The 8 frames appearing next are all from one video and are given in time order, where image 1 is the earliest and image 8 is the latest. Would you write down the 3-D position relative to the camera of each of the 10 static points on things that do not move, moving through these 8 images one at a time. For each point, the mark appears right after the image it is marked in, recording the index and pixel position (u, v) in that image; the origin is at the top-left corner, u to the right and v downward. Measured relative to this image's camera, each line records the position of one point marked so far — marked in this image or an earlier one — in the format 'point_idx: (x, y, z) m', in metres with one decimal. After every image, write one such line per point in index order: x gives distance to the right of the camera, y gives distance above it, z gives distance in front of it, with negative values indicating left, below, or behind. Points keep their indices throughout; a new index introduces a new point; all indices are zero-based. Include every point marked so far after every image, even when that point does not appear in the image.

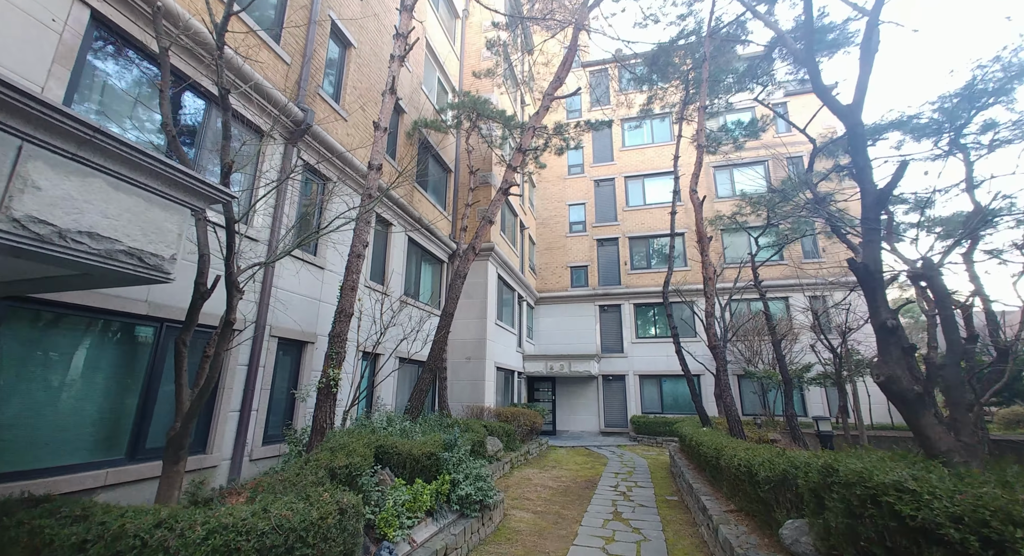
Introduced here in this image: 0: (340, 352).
0: (-2.0, -0.9, +5.5) m
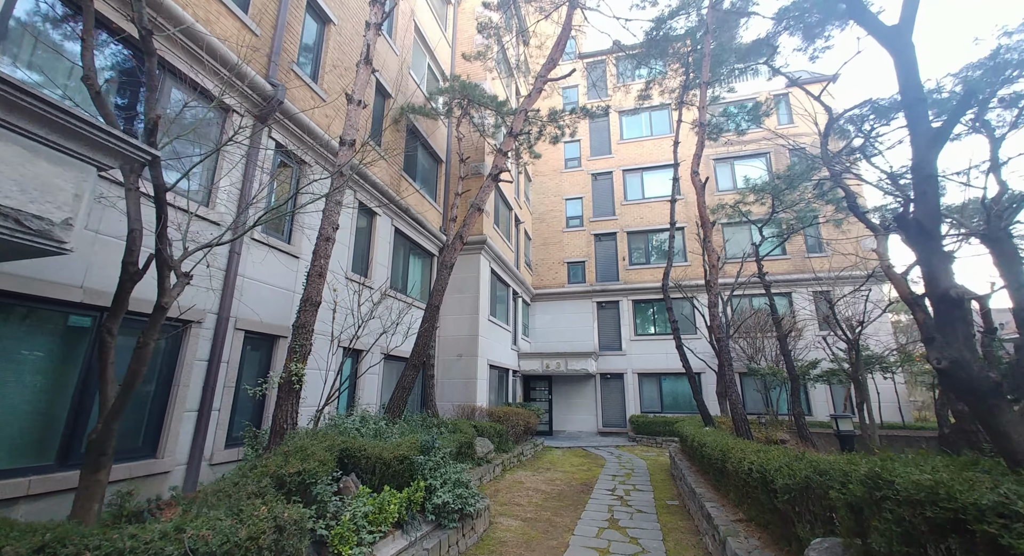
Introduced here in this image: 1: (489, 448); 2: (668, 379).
0: (-2.2, -0.7, +4.9) m
1: (-0.5, -3.4, +9.2) m
2: (+6.2, -4.0, +18.5) m
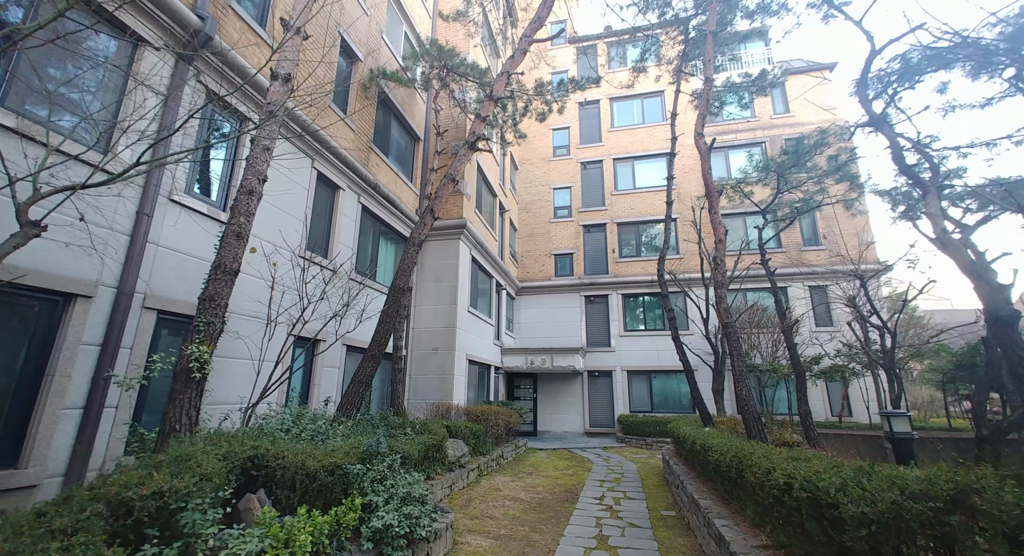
0: (-2.5, -0.4, +3.8) m
1: (-0.9, -3.0, +8.2) m
2: (+5.5, -3.7, +17.7) m
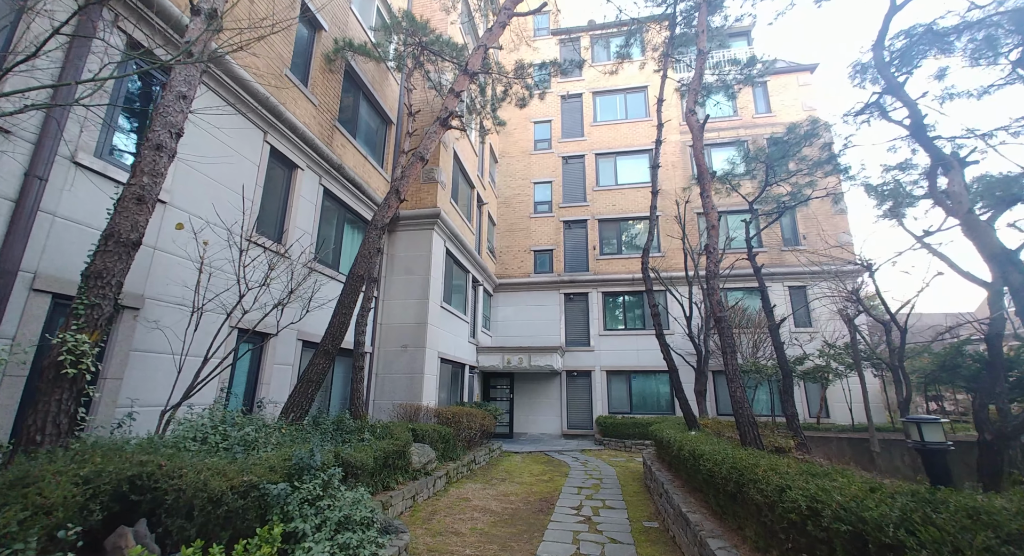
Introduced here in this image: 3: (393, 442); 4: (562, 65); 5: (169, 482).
0: (-2.7, -0.2, +3.1) m
1: (-1.4, -2.9, +7.5) m
2: (+4.6, -3.6, +17.2) m
3: (-1.6, -2.2, +6.4) m
4: (+1.2, +4.9, +10.9) m
5: (-2.0, -1.2, +2.7) m
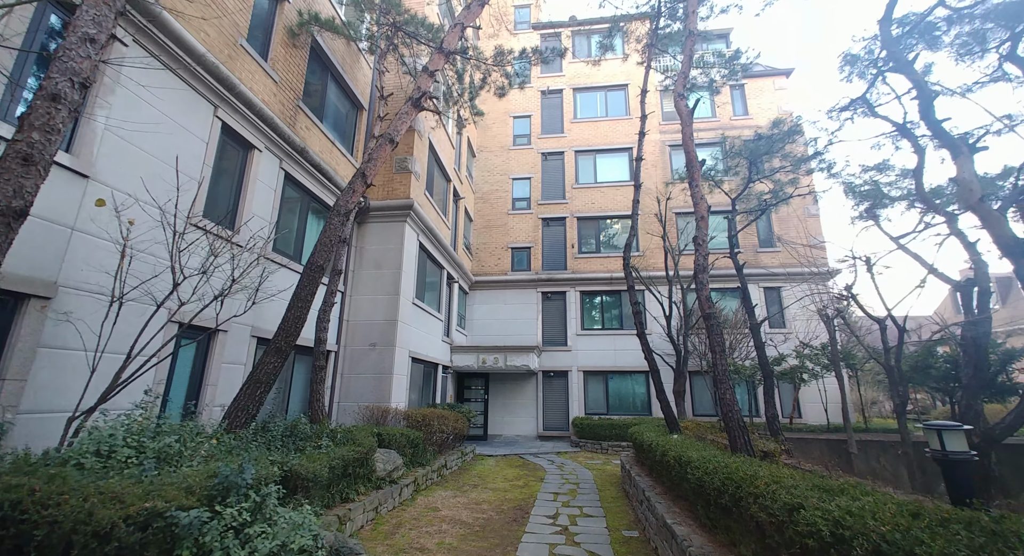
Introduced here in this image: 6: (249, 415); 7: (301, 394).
0: (-2.9, 0.0, +2.5) m
1: (-1.8, -2.8, +6.9) m
2: (+3.7, -3.6, +17.0) m
3: (-2.0, -2.1, +5.8) m
4: (+0.7, +5.0, +10.4) m
5: (-2.1, -1.0, +2.1) m
6: (-2.7, -1.4, +4.9) m
7: (-3.5, -1.9, +7.7) m
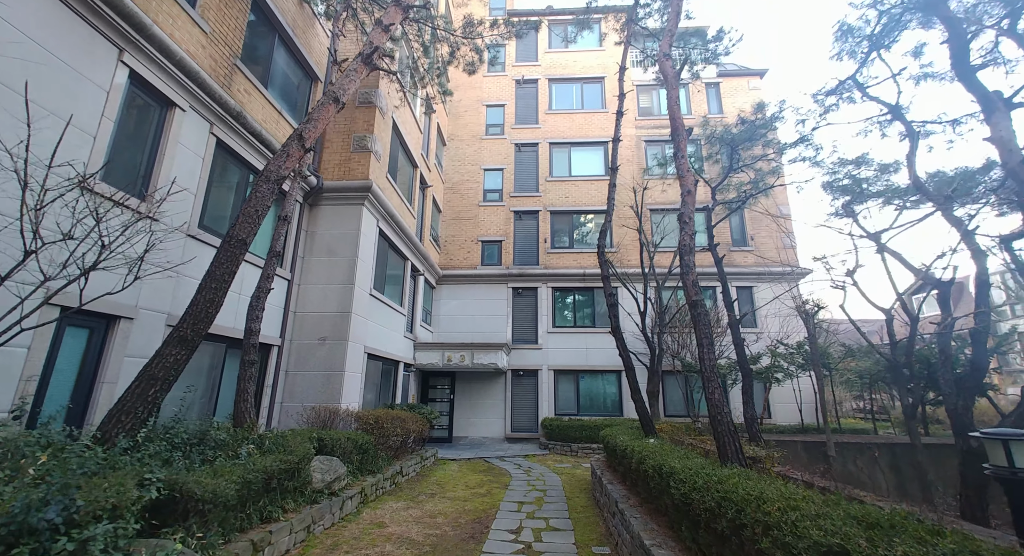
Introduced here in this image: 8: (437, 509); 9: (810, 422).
0: (-3.1, +0.2, +1.5) m
1: (-2.3, -2.5, +6.0) m
2: (+2.6, -3.4, +16.4) m
3: (-2.4, -1.9, +4.9) m
4: (+0.1, +5.2, +9.7) m
5: (-2.3, -0.8, +1.2) m
6: (-3.1, -1.2, +4.0) m
7: (-4.1, -1.6, +6.8) m
8: (-1.1, -3.5, +7.1) m
9: (+8.9, -4.3, +14.0) m
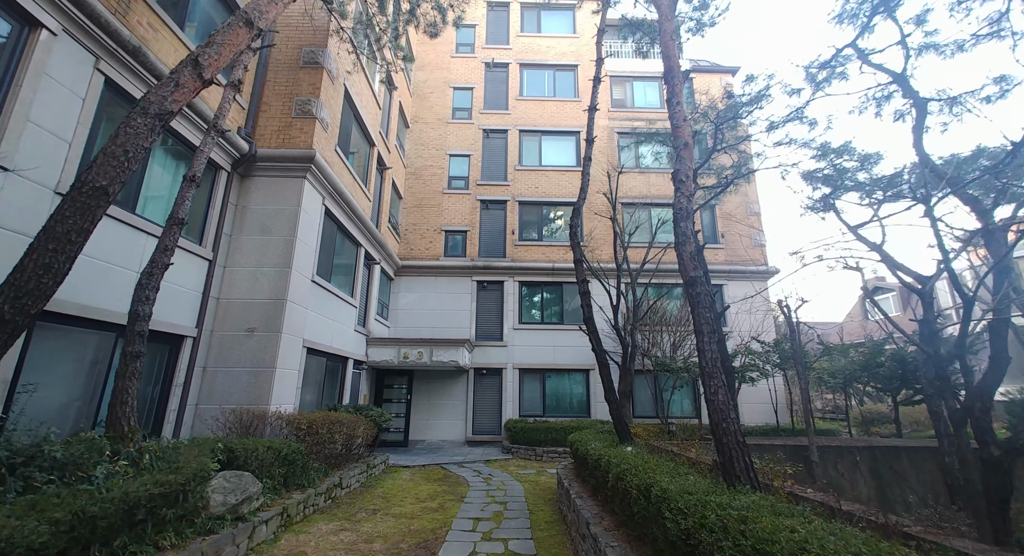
0: (-3.3, +0.5, +0.3) m
1: (-2.8, -2.2, +4.9) m
2: (+1.4, -3.2, +15.5) m
3: (-2.9, -1.6, +3.7) m
4: (-0.6, +5.5, +8.7) m
5: (-2.5, -0.5, 0.0) m
6: (-3.5, -0.9, +2.7) m
7: (-4.6, -1.3, +5.5) m
8: (-1.7, -3.2, +6.0) m
9: (+7.8, -4.2, +13.5) m
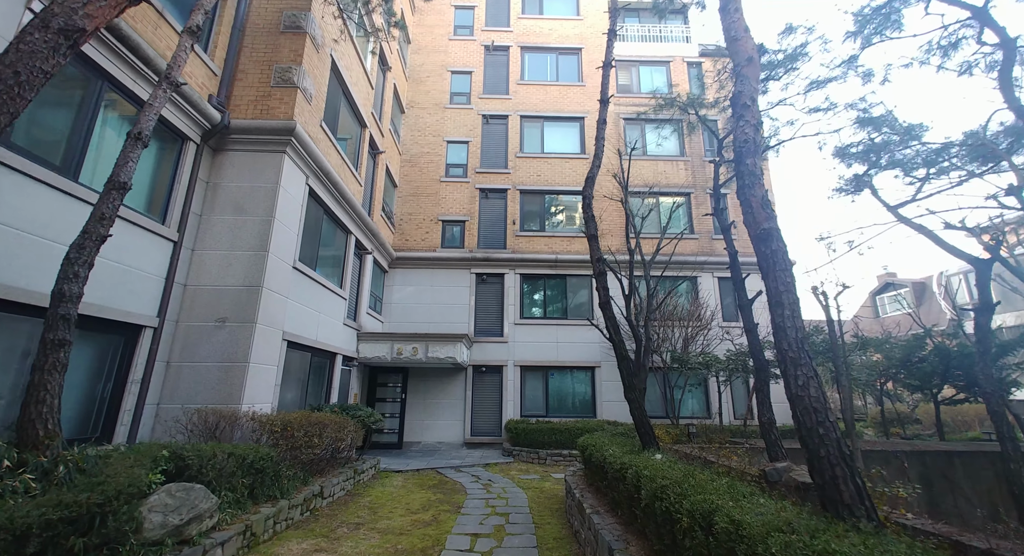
0: (-3.2, +0.7, -0.6) m
1: (-2.8, -2.0, +4.0) m
2: (+1.4, -3.0, +14.6) m
3: (-2.8, -1.4, +2.9) m
4: (-0.5, +5.7, +7.8) m
5: (-2.4, -0.3, -0.8) m
6: (-3.4, -0.6, +1.9) m
7: (-4.6, -1.1, +4.6) m
8: (-1.7, -3.0, +5.1) m
9: (+7.8, -4.0, +12.7) m
